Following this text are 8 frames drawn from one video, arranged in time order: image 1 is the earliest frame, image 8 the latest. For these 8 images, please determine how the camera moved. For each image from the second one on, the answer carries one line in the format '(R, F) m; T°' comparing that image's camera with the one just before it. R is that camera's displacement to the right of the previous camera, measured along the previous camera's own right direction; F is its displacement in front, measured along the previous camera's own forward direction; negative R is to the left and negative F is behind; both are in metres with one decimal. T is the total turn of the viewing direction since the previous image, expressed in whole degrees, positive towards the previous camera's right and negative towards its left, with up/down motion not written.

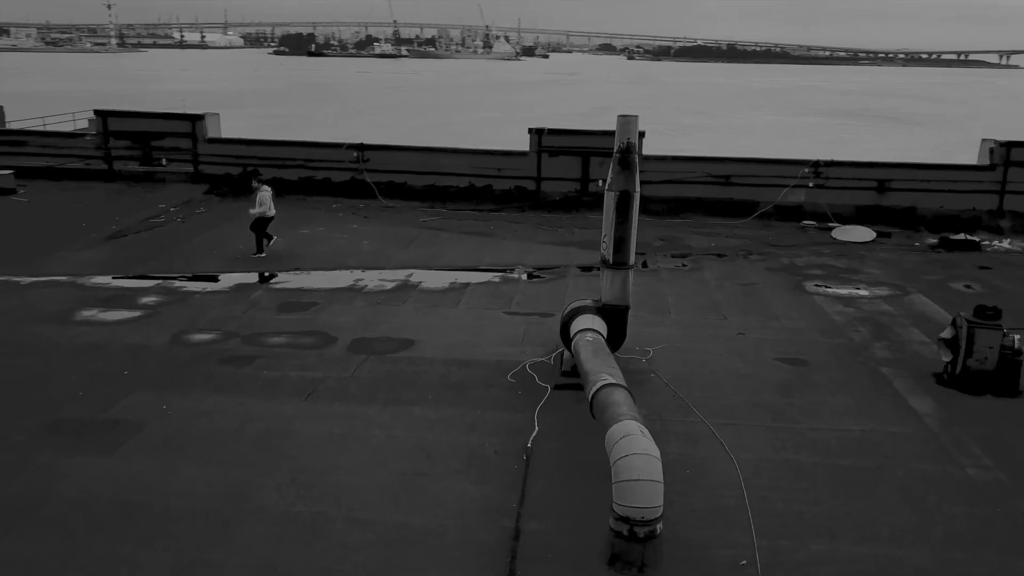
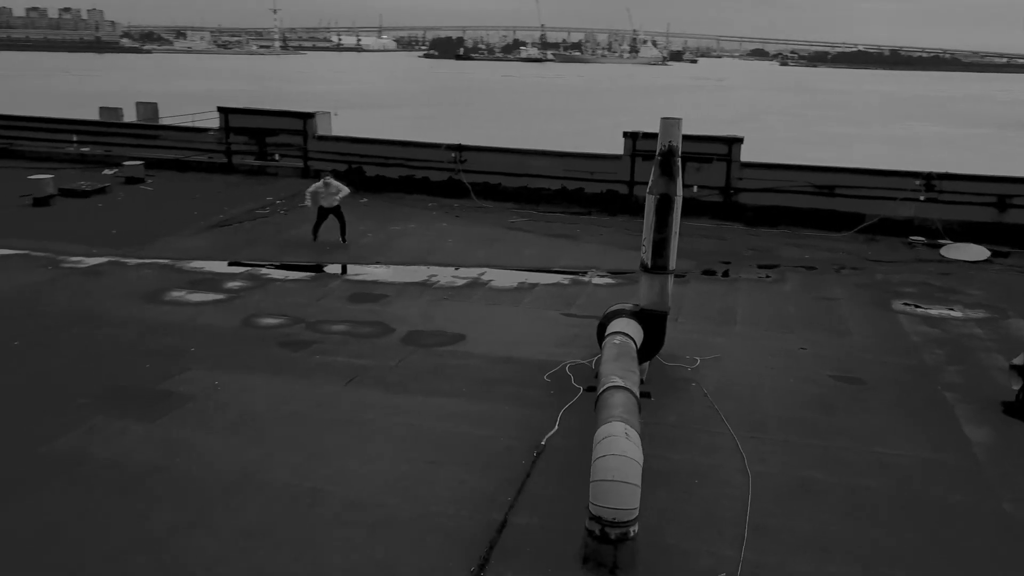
(+0.6, -0.1) m; -8°
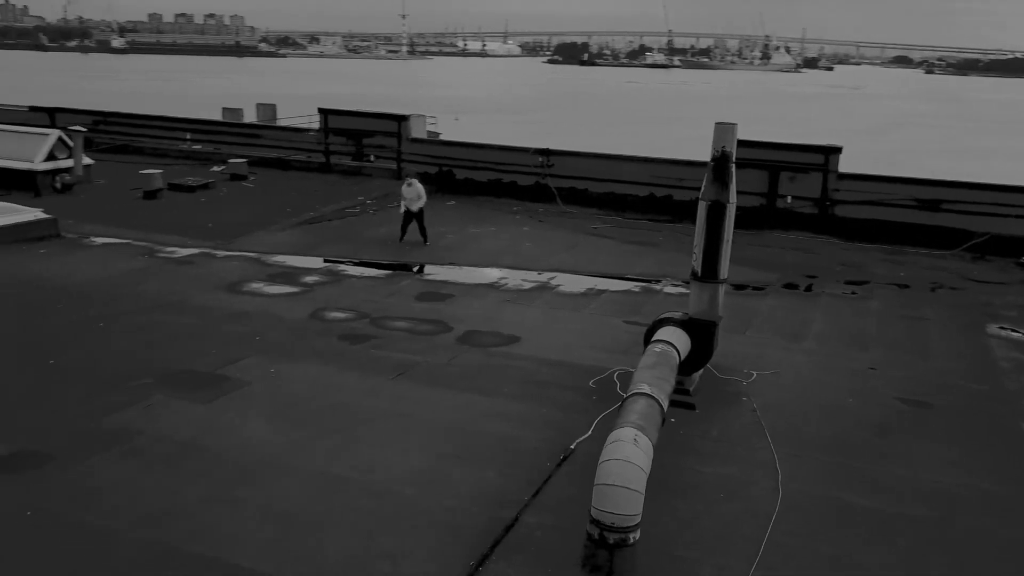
(+0.4, 0.0) m; -7°
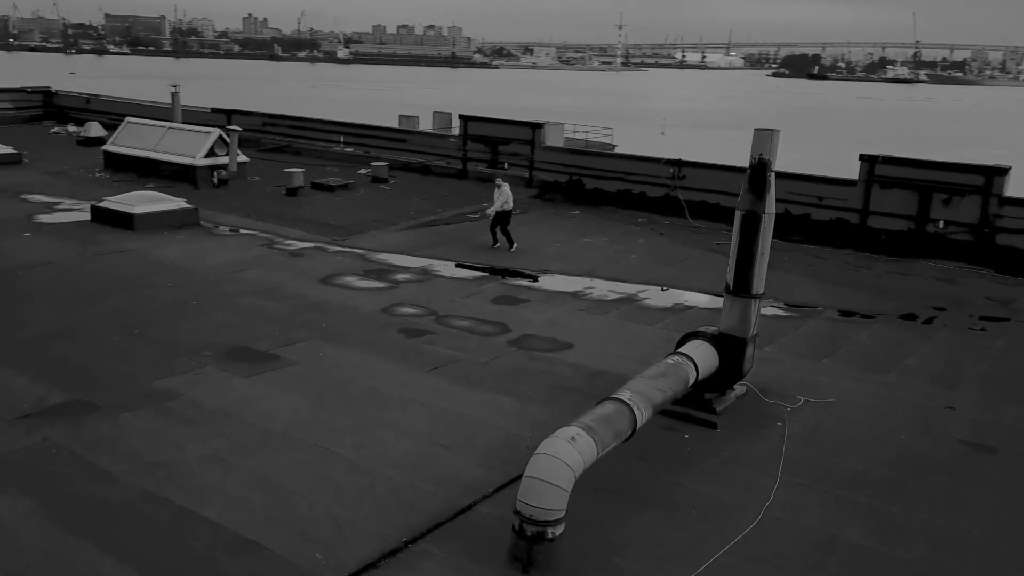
(+1.1, -0.1) m; -12°
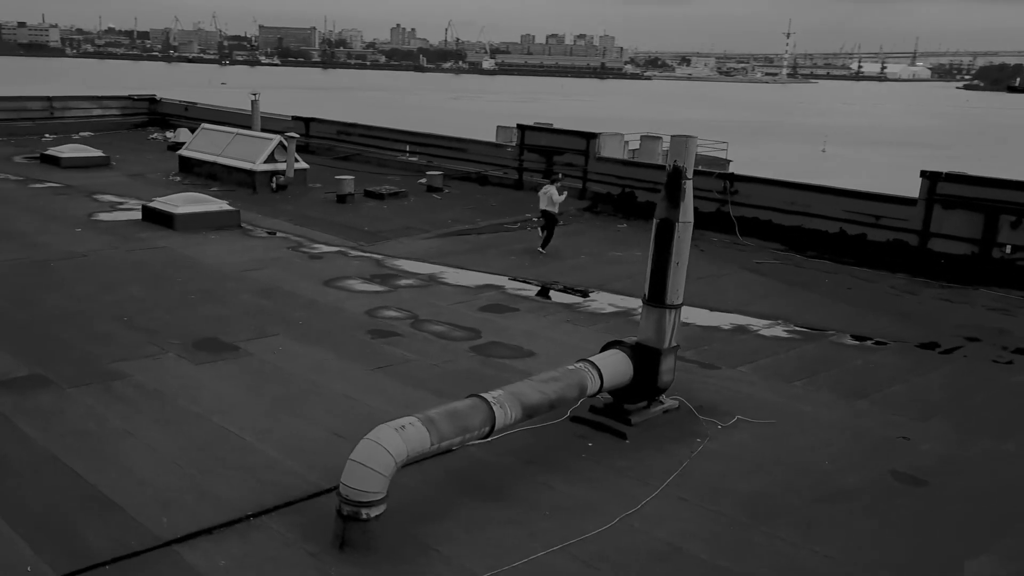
(+1.5, -0.2) m; -8°
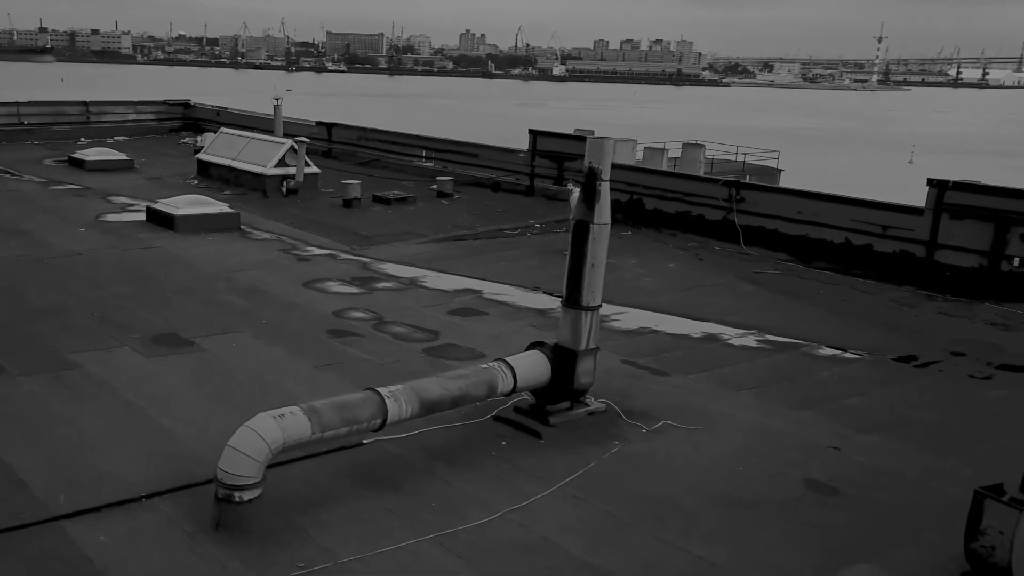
(+1.1, -0.2) m; -3°
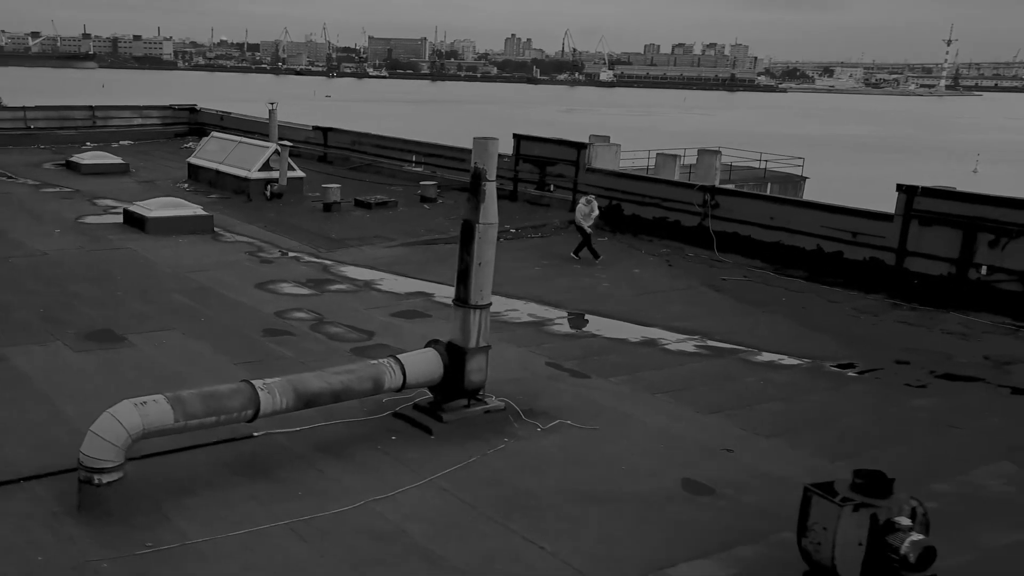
(+1.2, -0.3) m; -2°
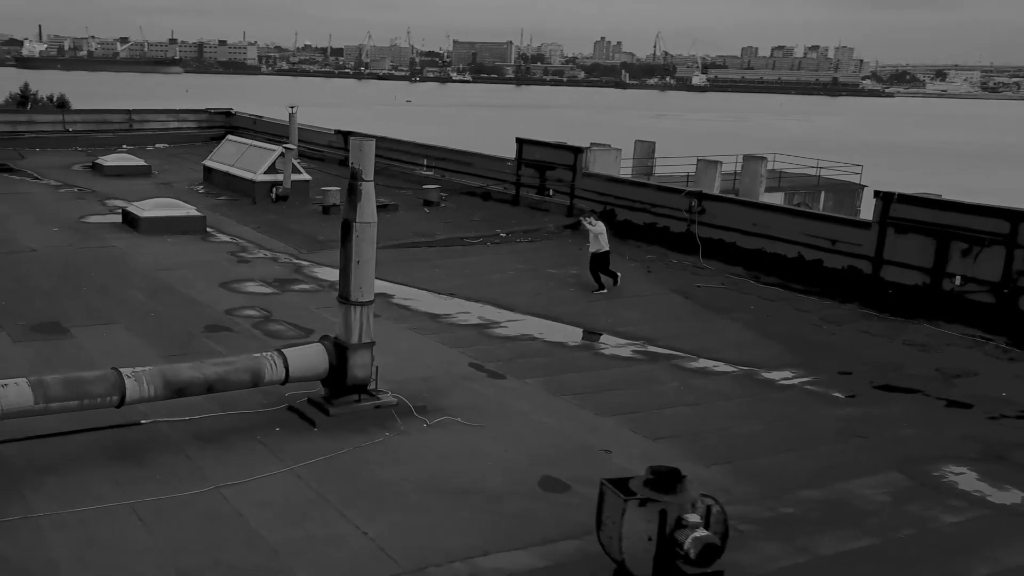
(+1.7, -0.3) m; -5°
